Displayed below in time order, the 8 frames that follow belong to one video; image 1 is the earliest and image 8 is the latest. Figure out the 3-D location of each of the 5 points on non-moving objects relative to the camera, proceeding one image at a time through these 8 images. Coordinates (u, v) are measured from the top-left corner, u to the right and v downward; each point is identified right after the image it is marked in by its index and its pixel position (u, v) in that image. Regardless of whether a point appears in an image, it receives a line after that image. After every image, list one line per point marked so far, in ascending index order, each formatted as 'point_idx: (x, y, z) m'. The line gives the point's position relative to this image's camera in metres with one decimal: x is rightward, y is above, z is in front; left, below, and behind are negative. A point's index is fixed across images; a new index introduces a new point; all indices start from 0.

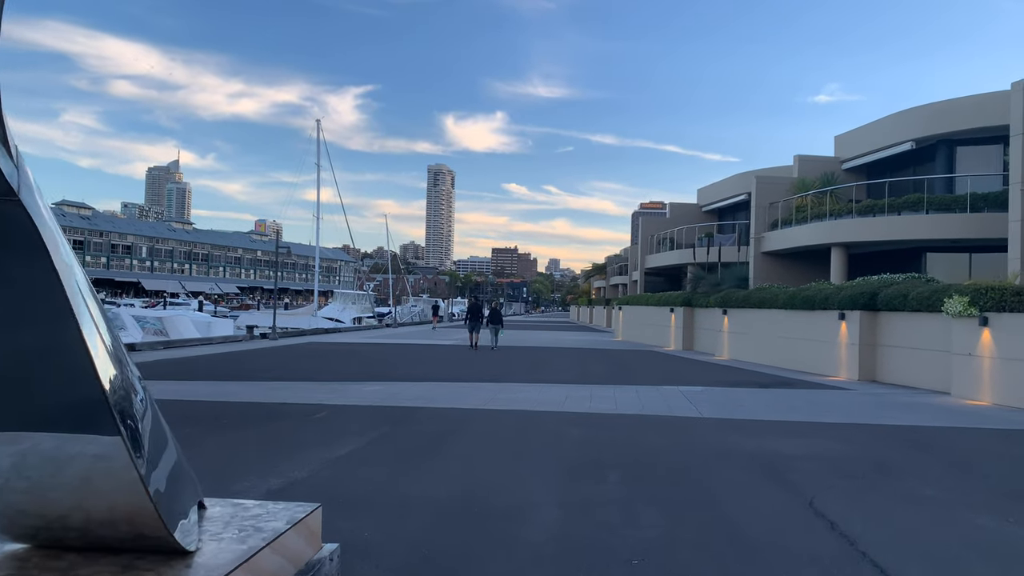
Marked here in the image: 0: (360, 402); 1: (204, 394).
0: (-2.4, -1.8, +12.7) m
1: (-5.0, -1.8, +13.2) m
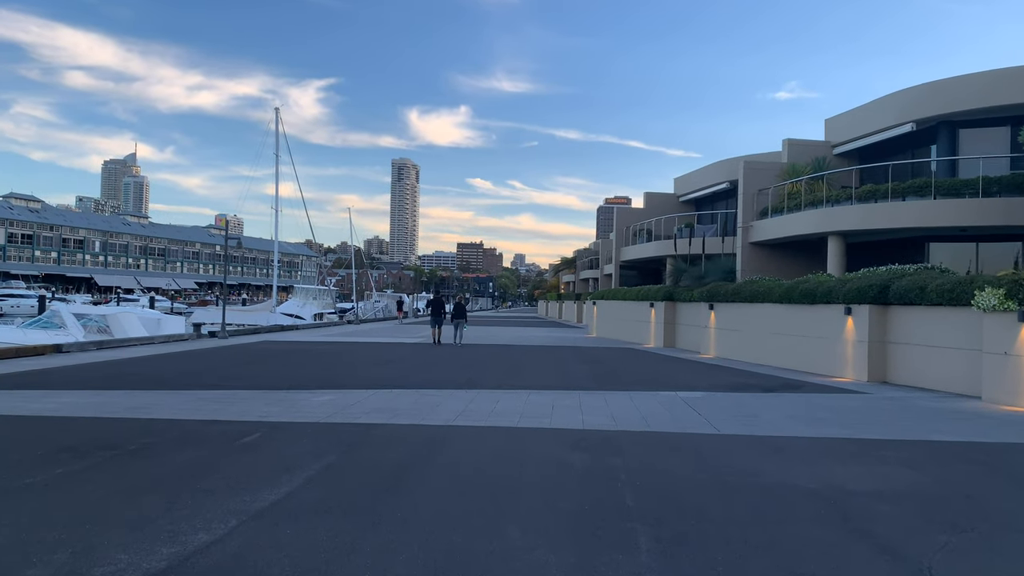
0: (-2.7, -1.7, +10.5) m
1: (-5.4, -1.7, +10.9) m
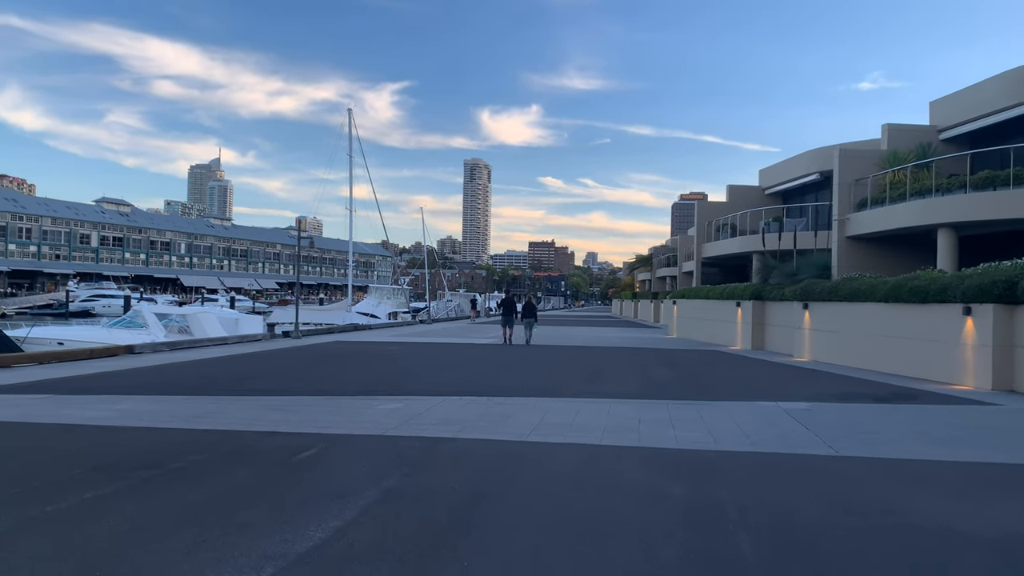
0: (-1.7, -1.7, +9.6) m
1: (-4.3, -1.7, +10.3) m
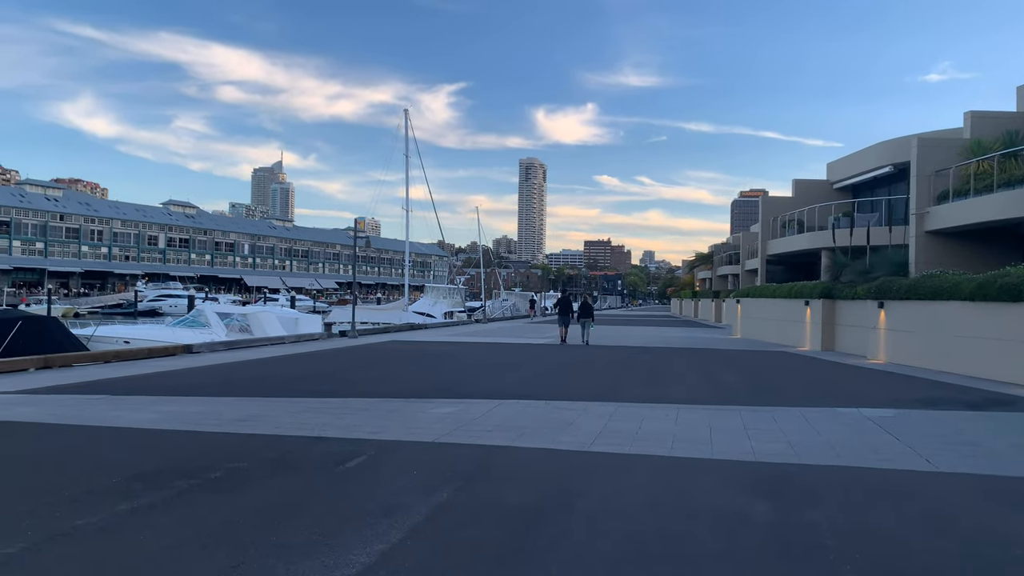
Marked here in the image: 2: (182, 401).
0: (-1.0, -1.6, +9.1) m
1: (-3.6, -1.6, +9.9) m
2: (-4.7, -1.6, +11.5) m
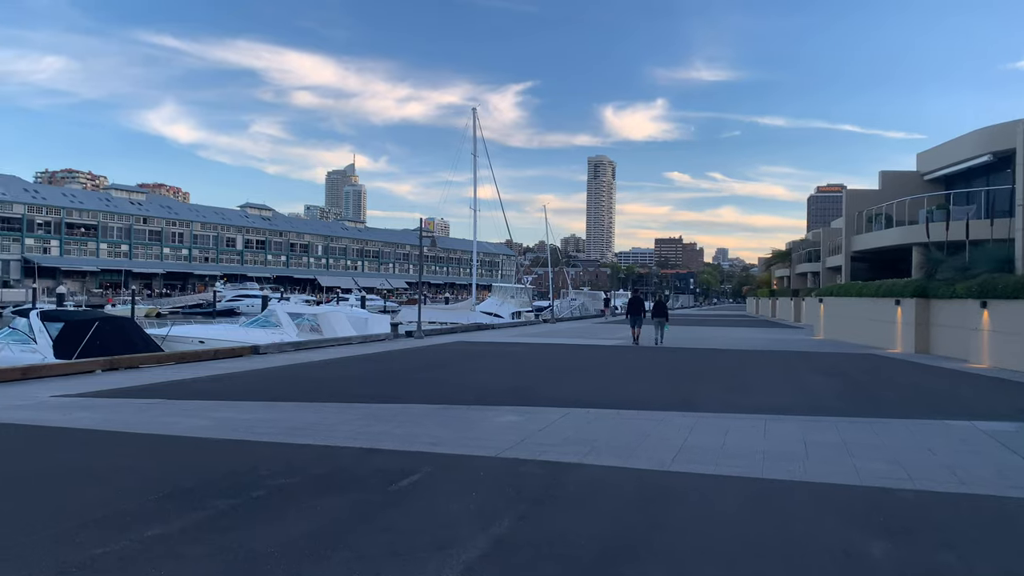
0: (-0.3, -1.6, +8.3) m
1: (-2.8, -1.7, +9.4) m
2: (-3.8, -1.6, +11.1) m
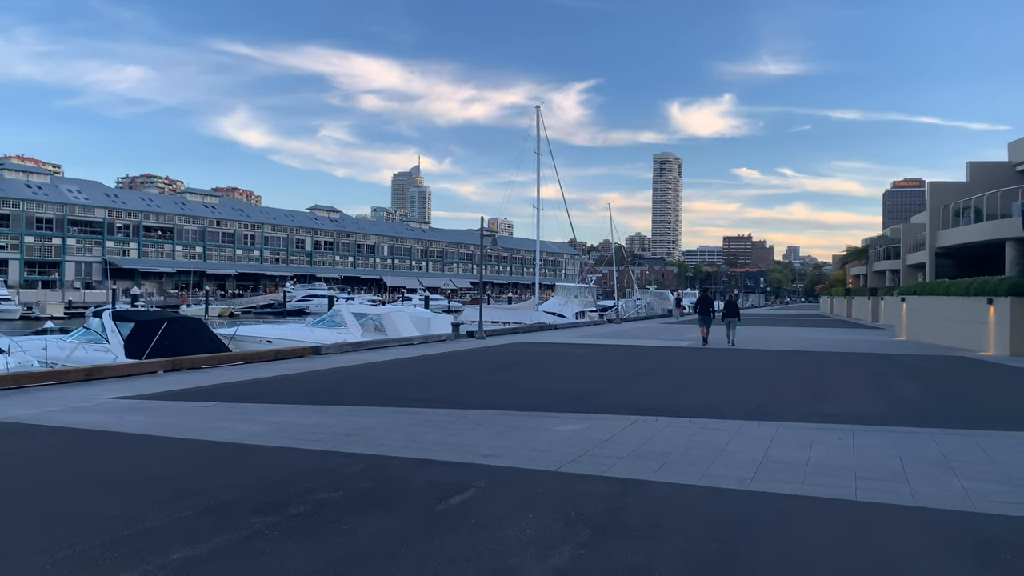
0: (+0.3, -1.6, +7.7) m
1: (-2.1, -1.7, +9.0) m
2: (-3.0, -1.6, +10.7) m
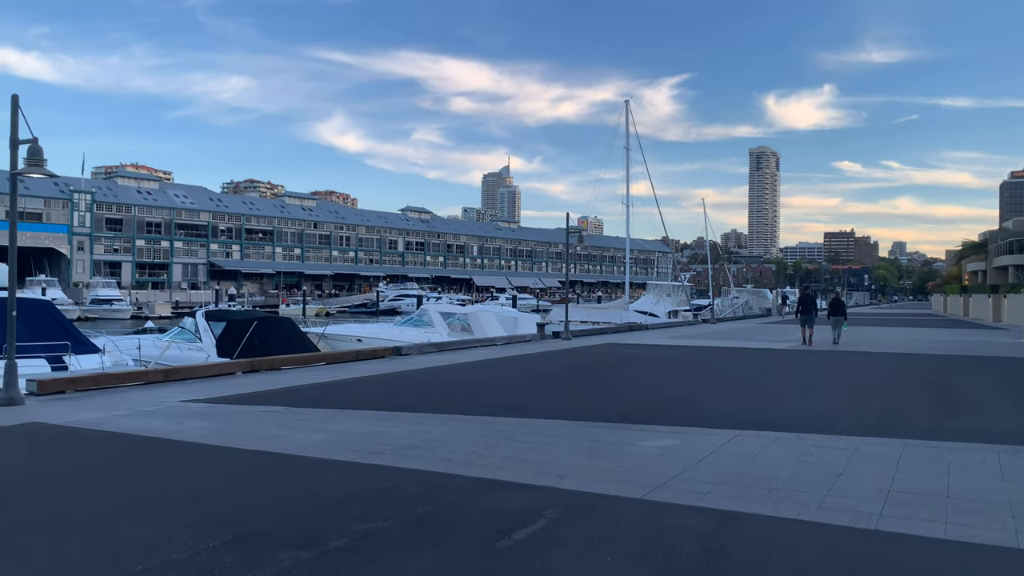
0: (+1.0, -1.6, +6.7) m
1: (-1.3, -1.7, +8.3) m
2: (-1.9, -1.6, +10.1) m
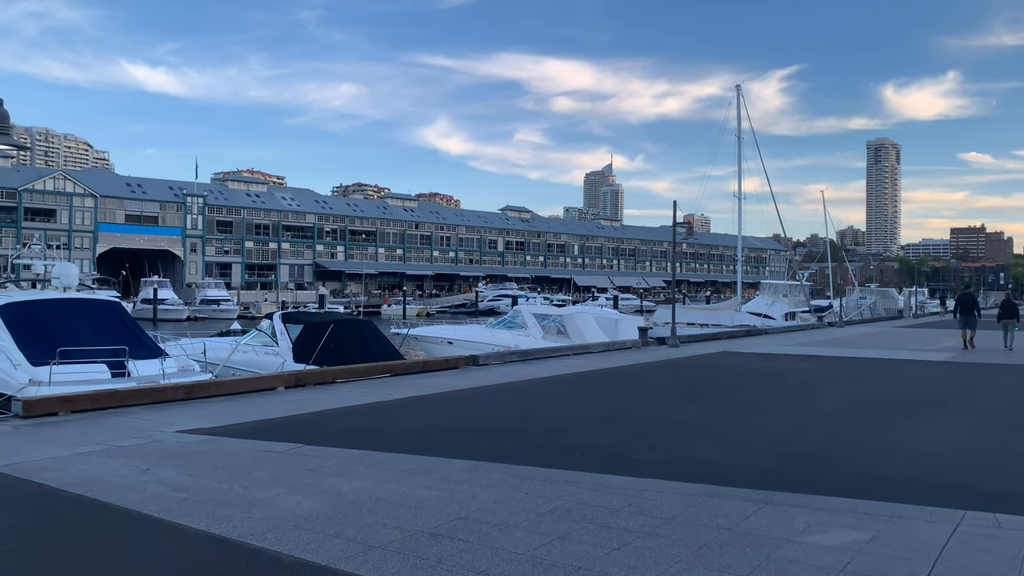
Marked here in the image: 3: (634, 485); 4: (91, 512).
0: (+1.3, -1.6, +3.5) m
1: (-0.7, -1.6, +5.3) m
2: (-1.2, -1.6, +7.2) m
3: (+1.0, -1.6, +6.7) m
4: (-3.2, -1.7, +6.1) m
